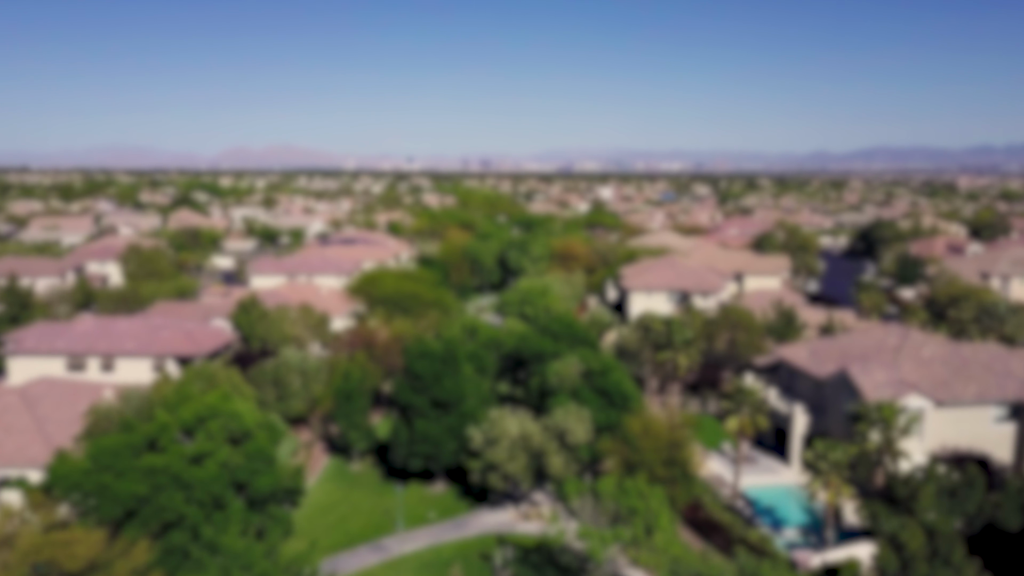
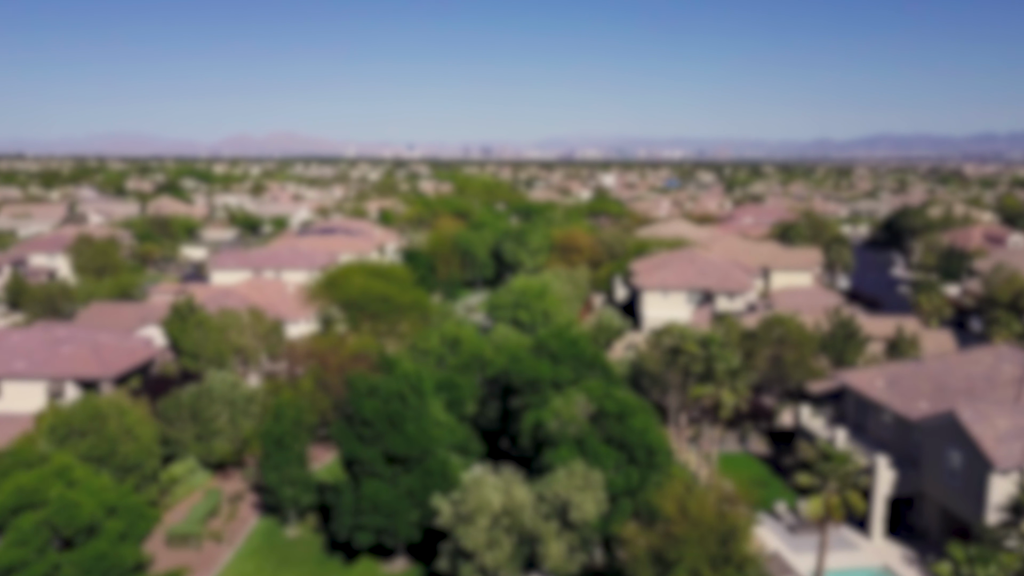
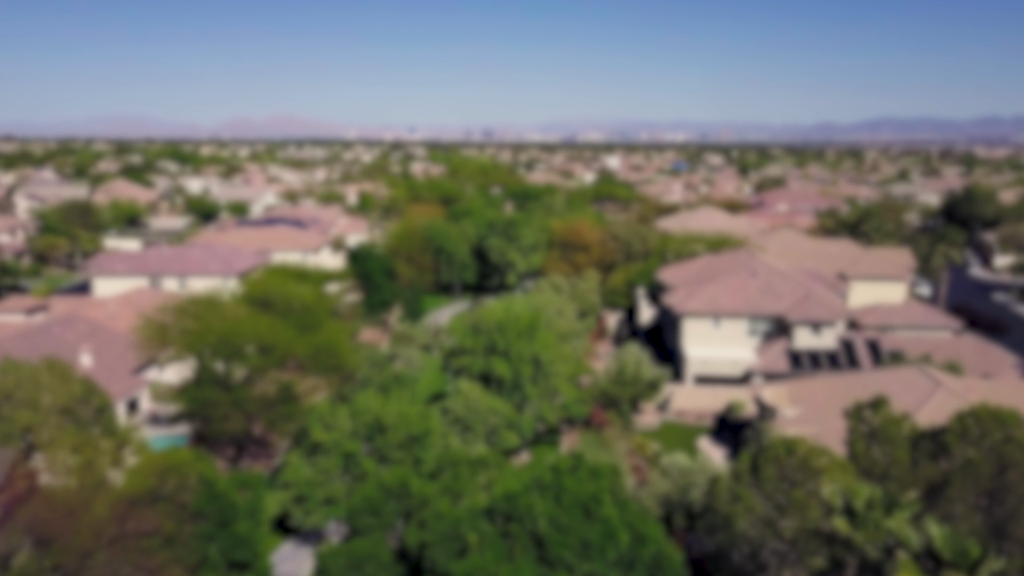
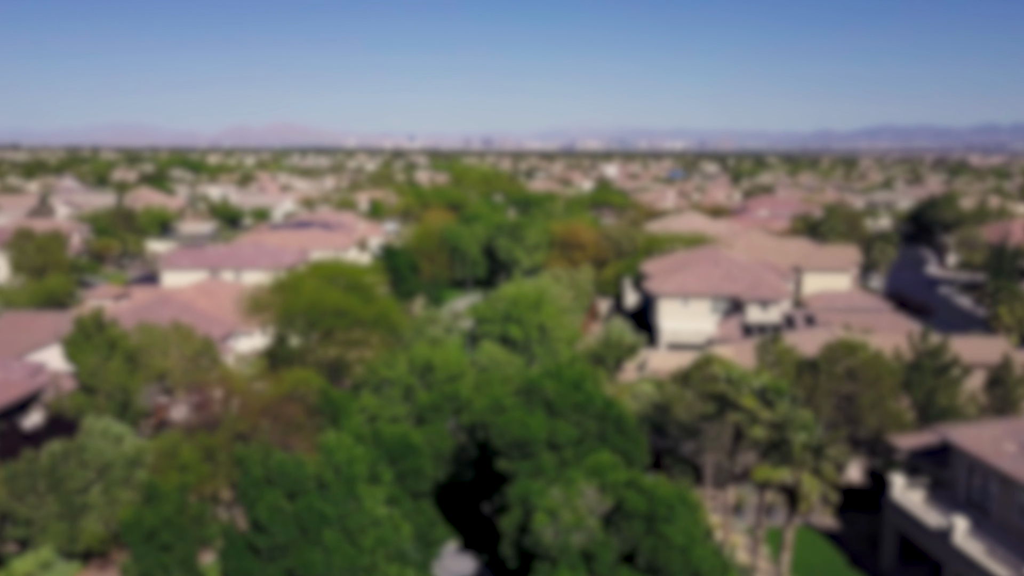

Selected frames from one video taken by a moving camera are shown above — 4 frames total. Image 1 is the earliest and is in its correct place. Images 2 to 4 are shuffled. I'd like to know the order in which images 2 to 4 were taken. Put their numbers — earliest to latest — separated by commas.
2, 4, 3
